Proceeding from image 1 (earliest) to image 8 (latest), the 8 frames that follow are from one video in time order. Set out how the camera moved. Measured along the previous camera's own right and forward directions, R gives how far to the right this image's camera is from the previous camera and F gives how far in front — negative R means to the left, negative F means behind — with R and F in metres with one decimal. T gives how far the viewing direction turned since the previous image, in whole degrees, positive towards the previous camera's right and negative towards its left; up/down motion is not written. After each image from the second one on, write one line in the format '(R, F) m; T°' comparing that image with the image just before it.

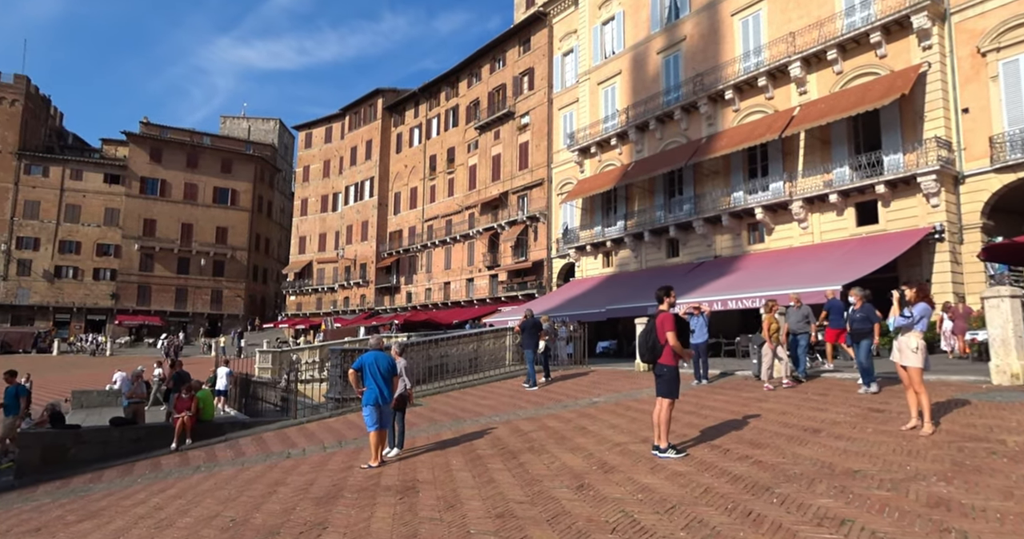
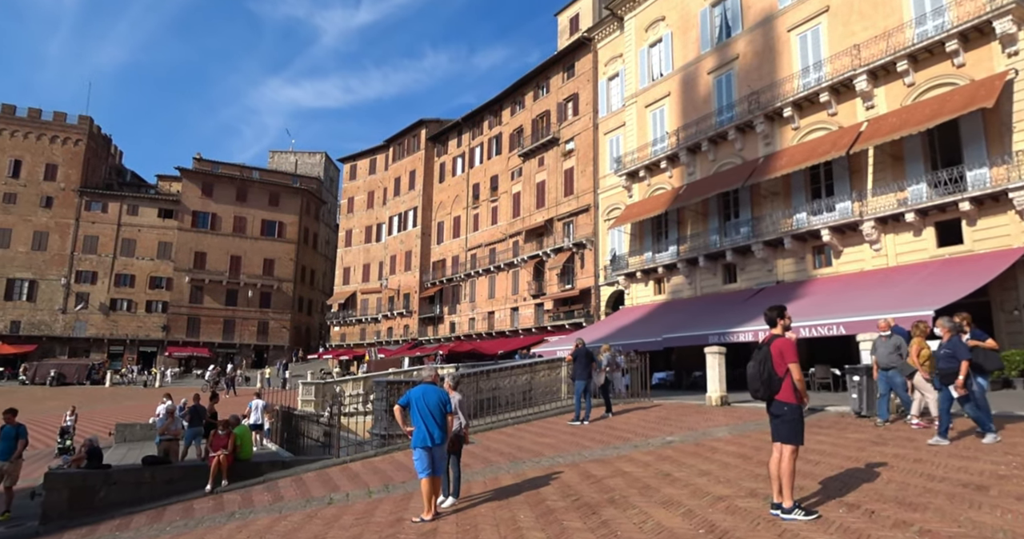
(-0.3, +0.8) m; -4°
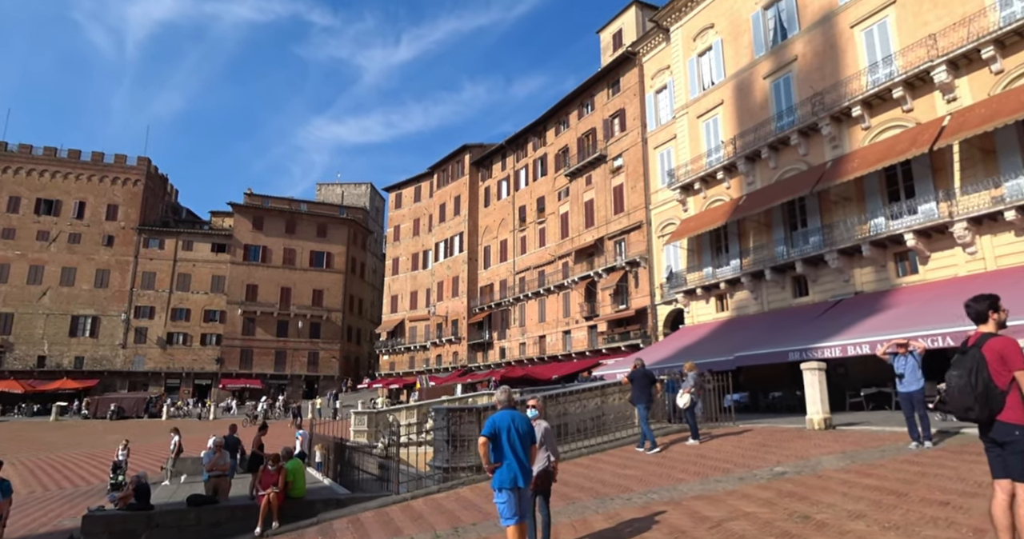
(-0.4, +0.8) m; -4°
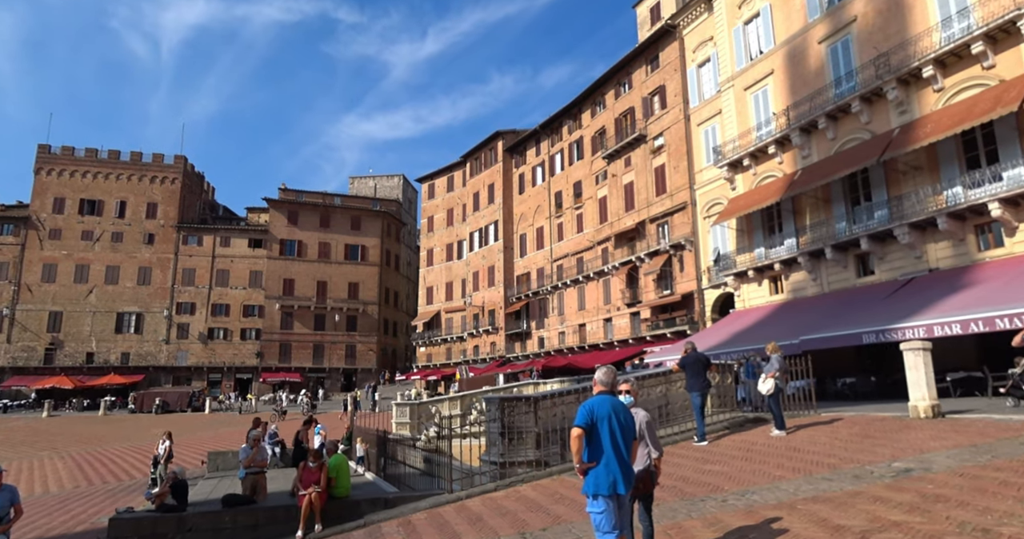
(-0.3, +0.9) m; -3°
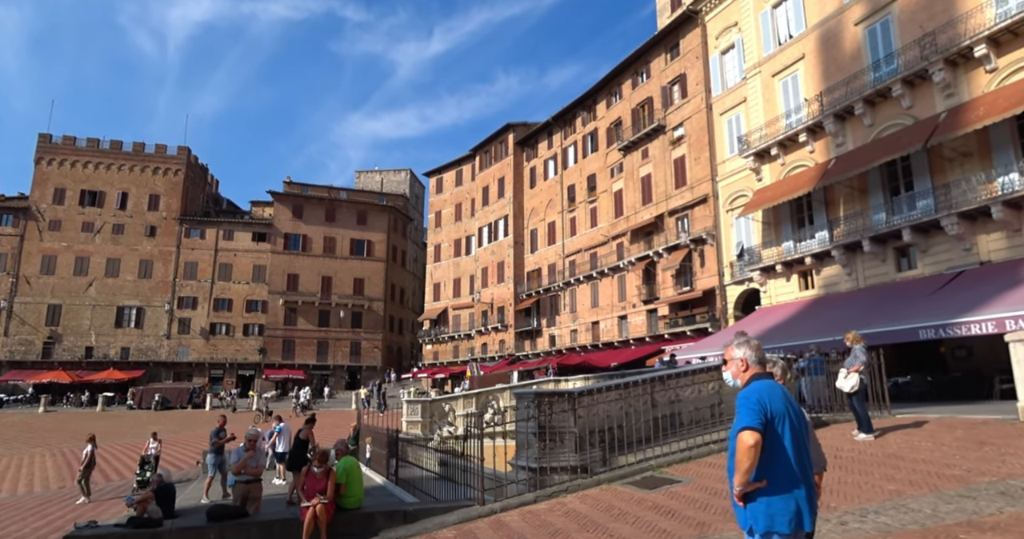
(-0.4, +1.1) m; 0°
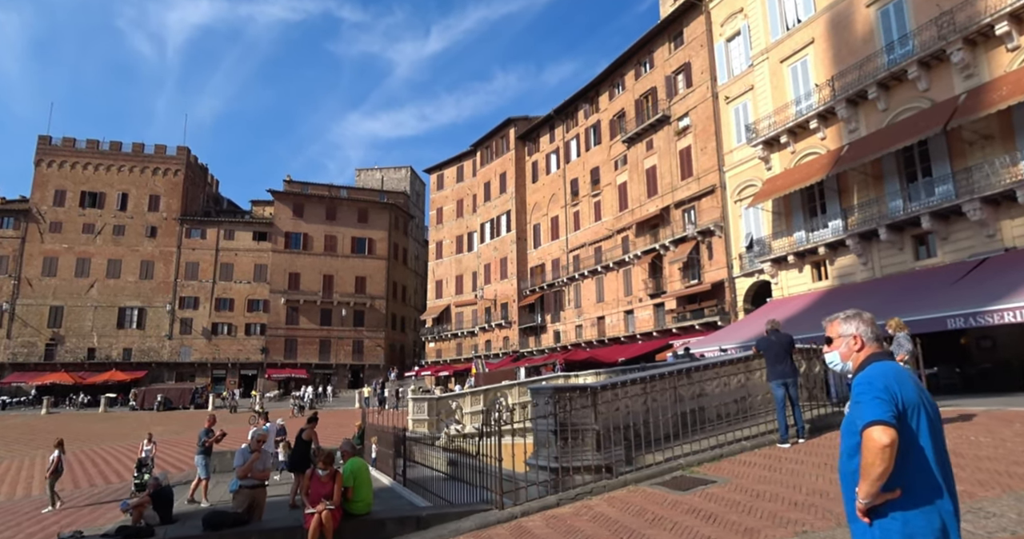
(-0.2, +0.5) m; 0°
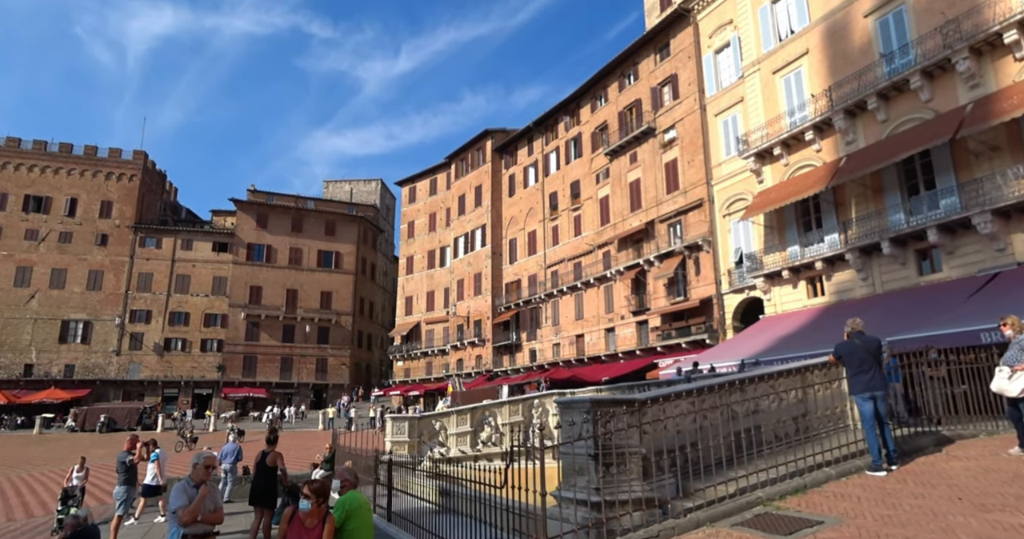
(-0.6, +1.4) m; +3°
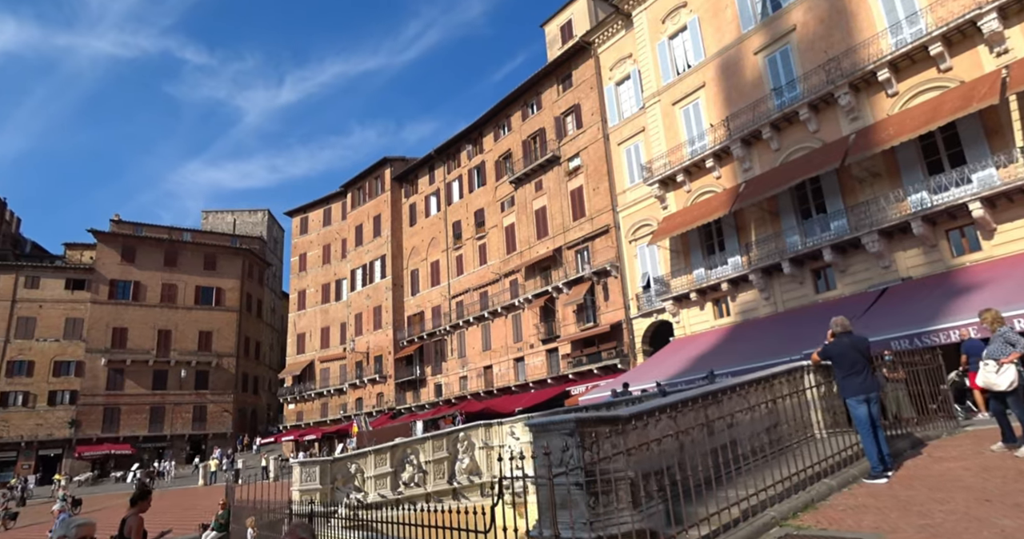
(-0.6, +0.9) m; +10°
